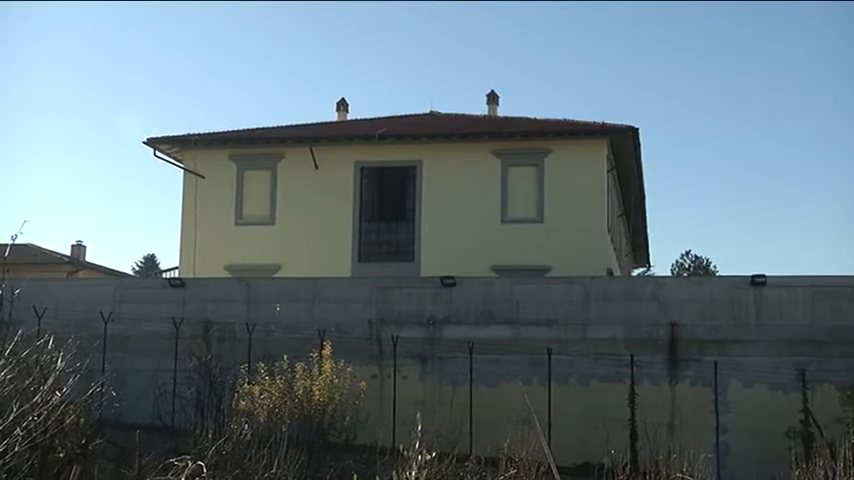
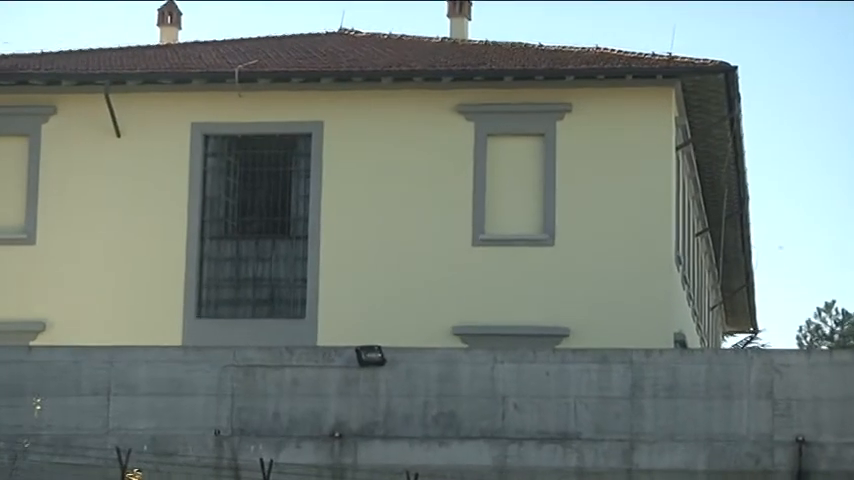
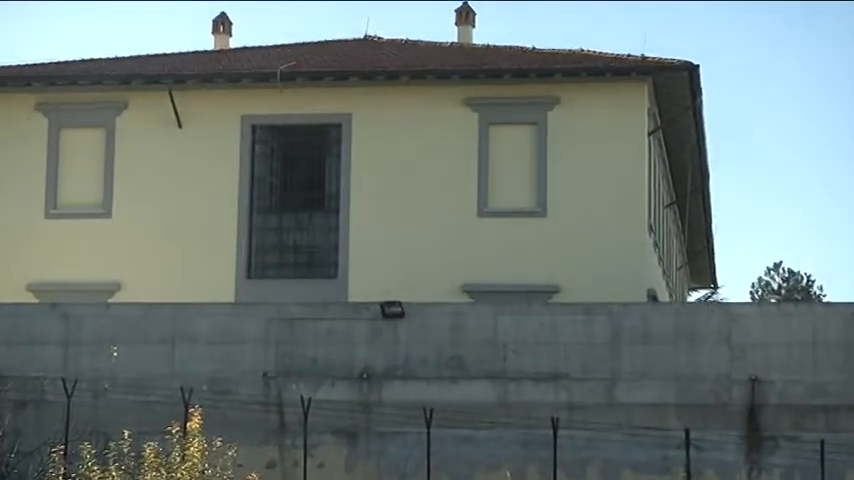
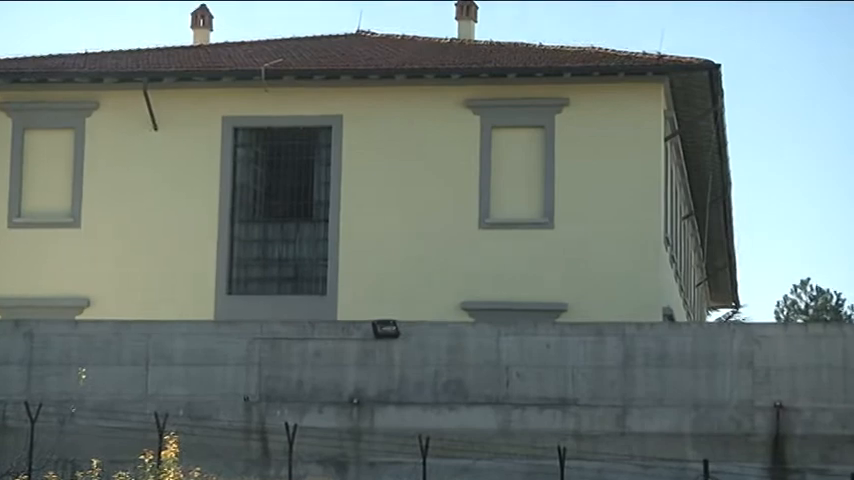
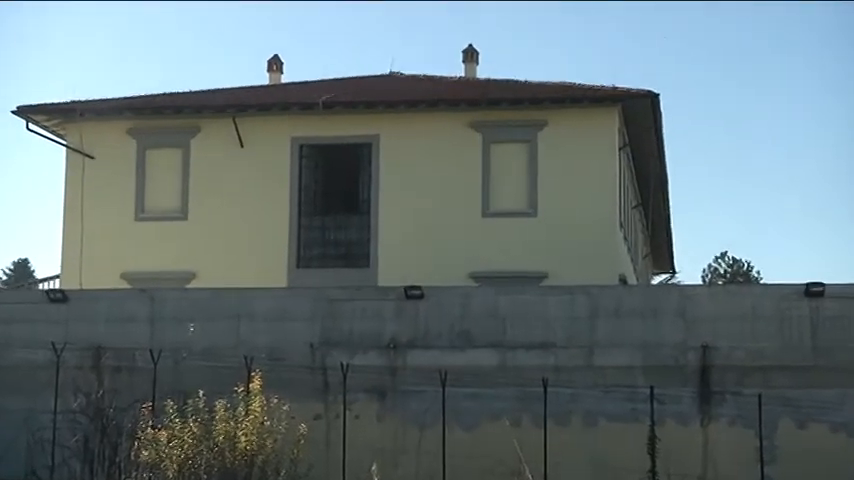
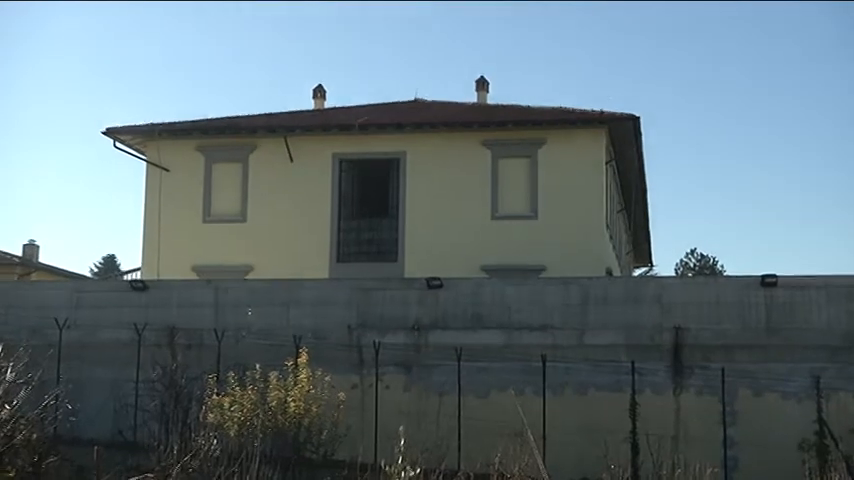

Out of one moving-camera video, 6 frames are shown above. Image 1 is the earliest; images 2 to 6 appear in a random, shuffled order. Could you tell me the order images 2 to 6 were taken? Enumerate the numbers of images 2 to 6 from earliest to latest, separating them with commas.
6, 5, 3, 4, 2
